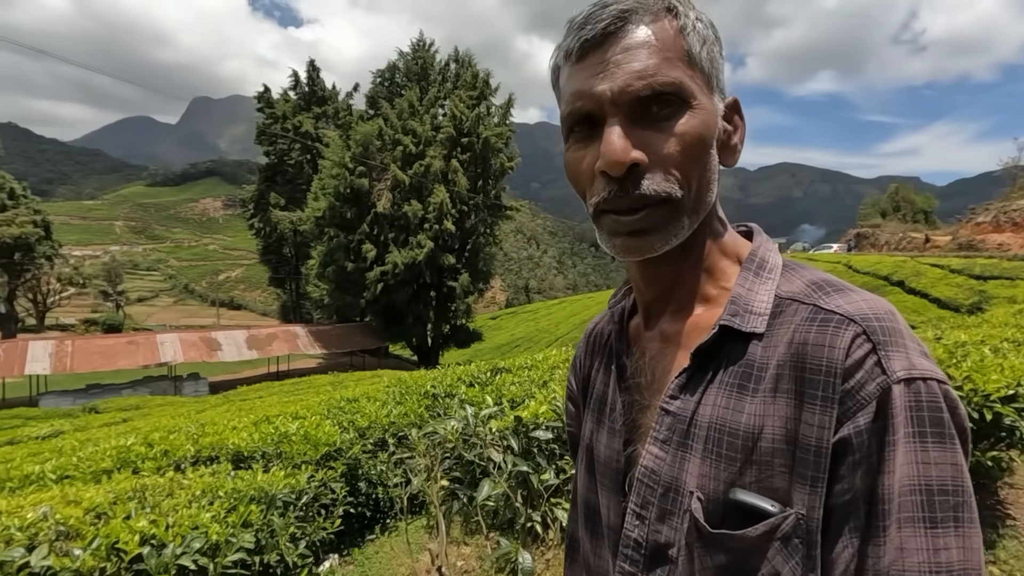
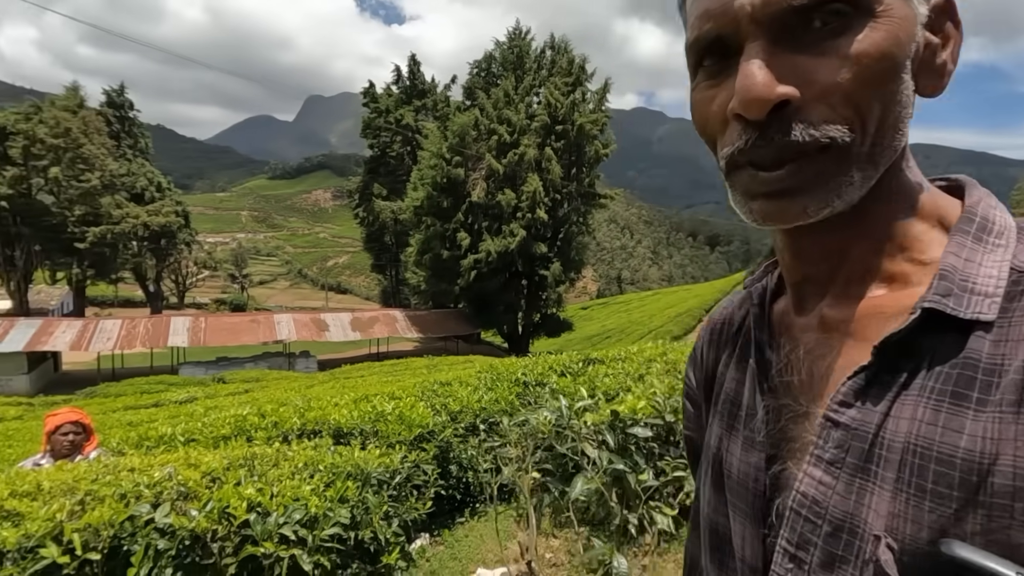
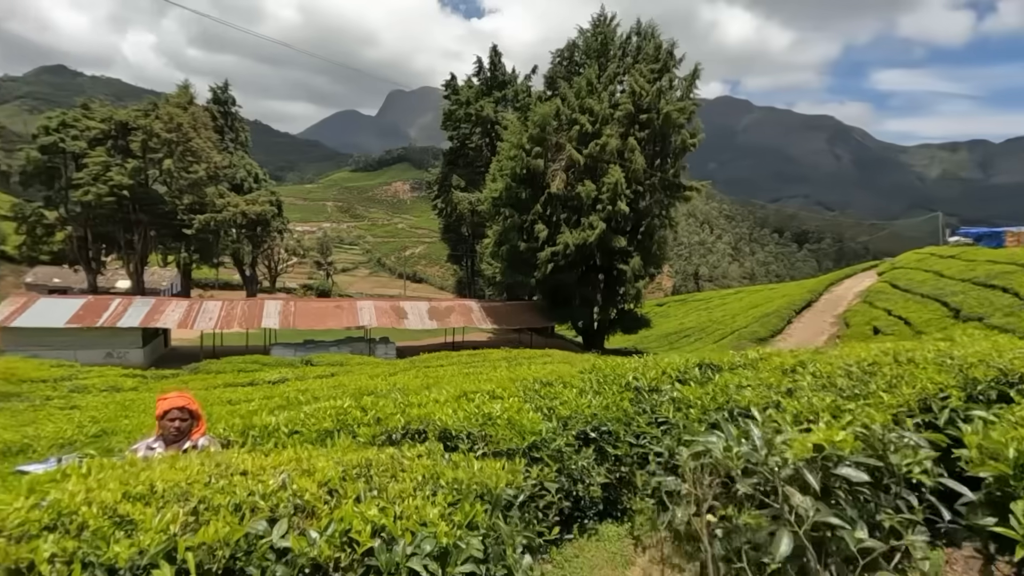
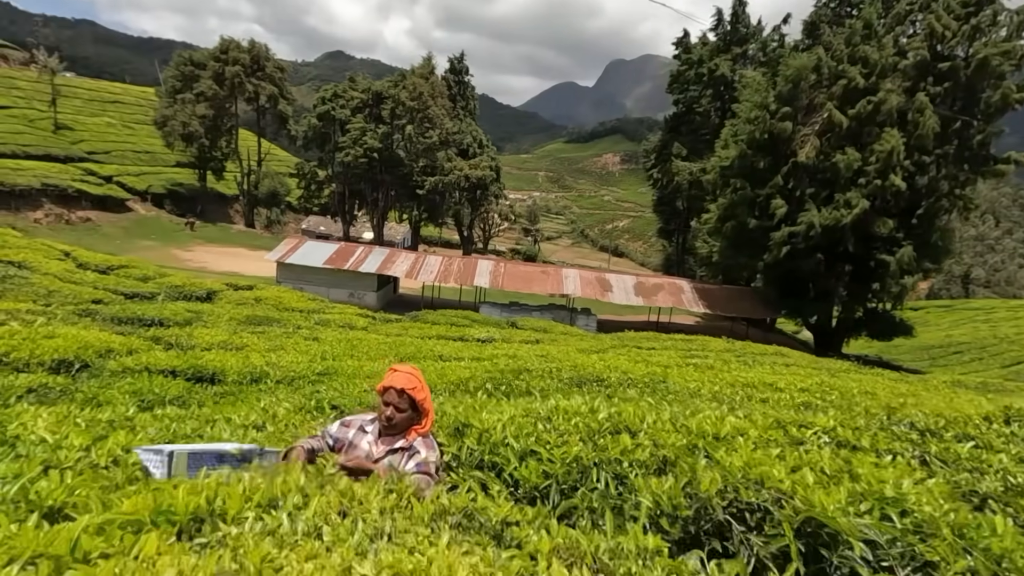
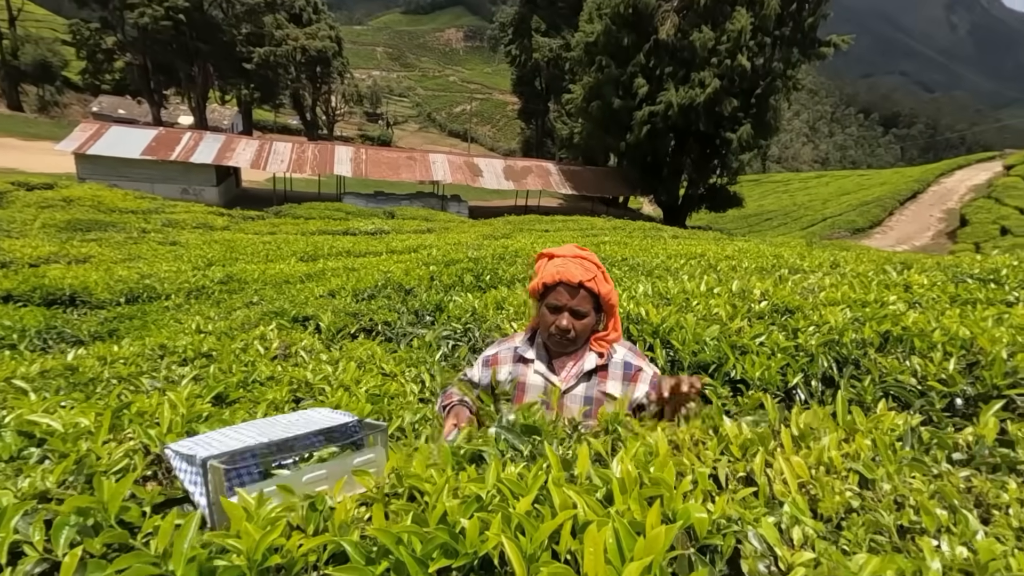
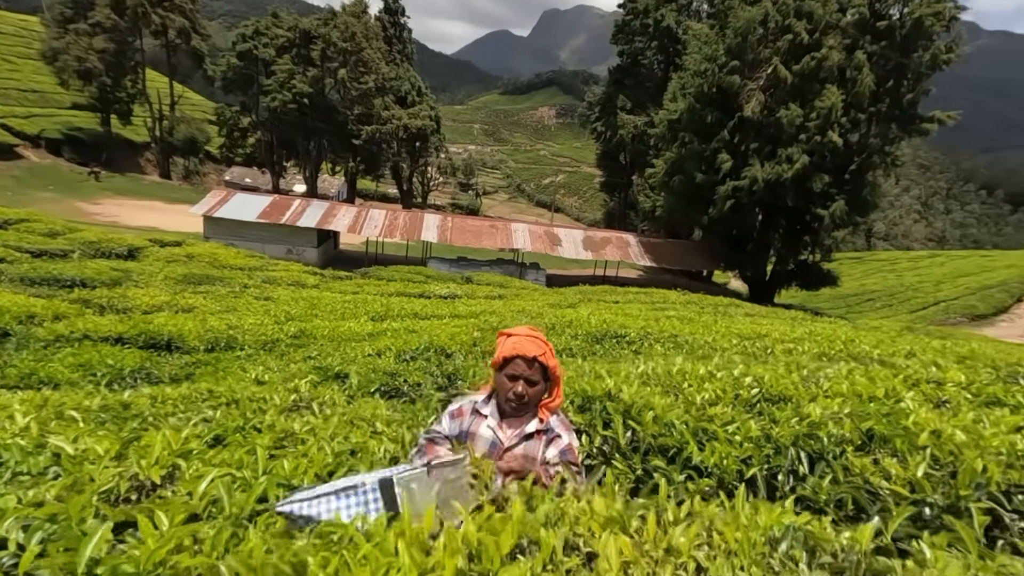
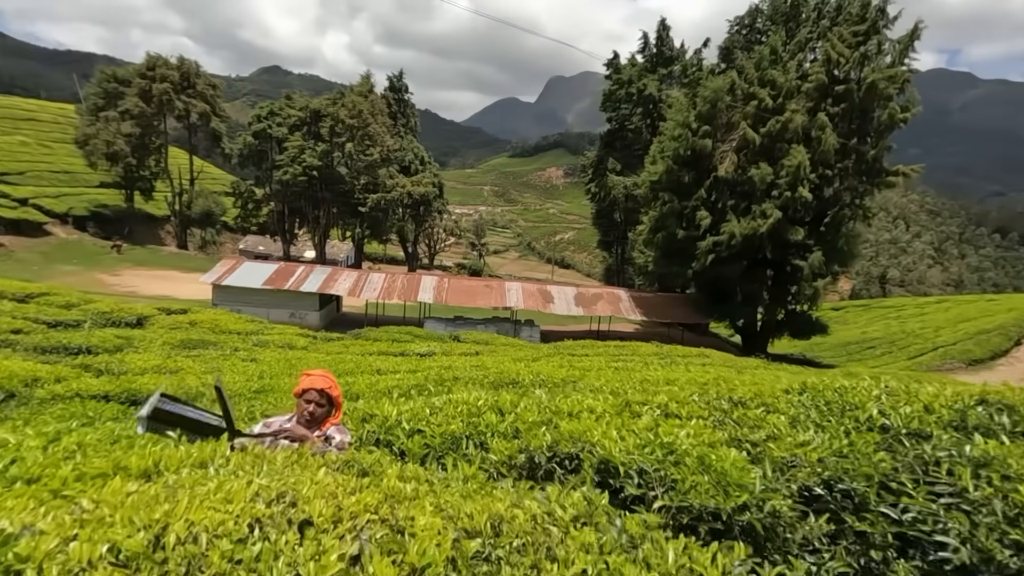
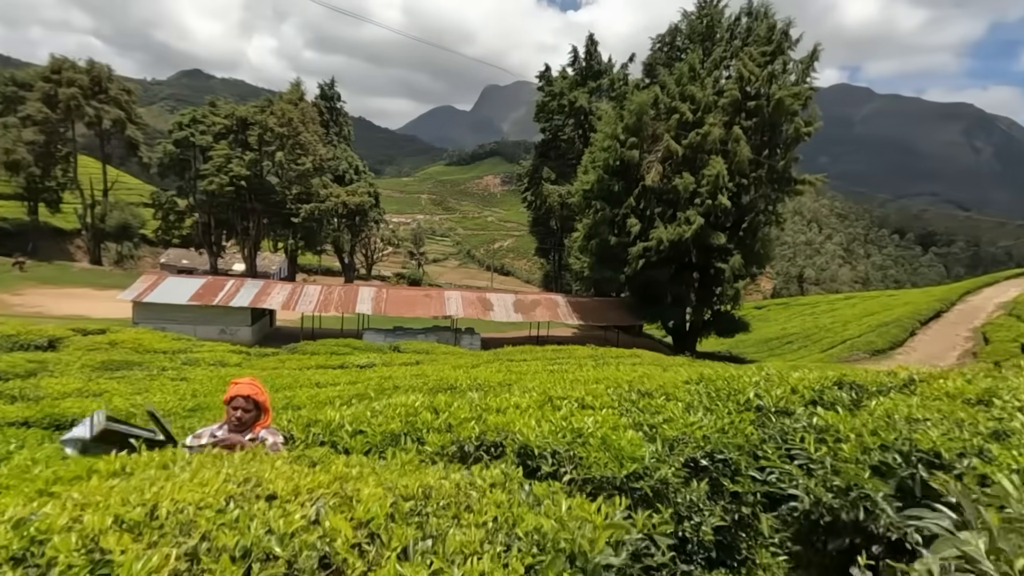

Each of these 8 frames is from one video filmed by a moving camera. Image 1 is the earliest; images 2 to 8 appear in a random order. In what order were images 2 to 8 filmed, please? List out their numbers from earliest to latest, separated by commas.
2, 3, 8, 7, 4, 6, 5
